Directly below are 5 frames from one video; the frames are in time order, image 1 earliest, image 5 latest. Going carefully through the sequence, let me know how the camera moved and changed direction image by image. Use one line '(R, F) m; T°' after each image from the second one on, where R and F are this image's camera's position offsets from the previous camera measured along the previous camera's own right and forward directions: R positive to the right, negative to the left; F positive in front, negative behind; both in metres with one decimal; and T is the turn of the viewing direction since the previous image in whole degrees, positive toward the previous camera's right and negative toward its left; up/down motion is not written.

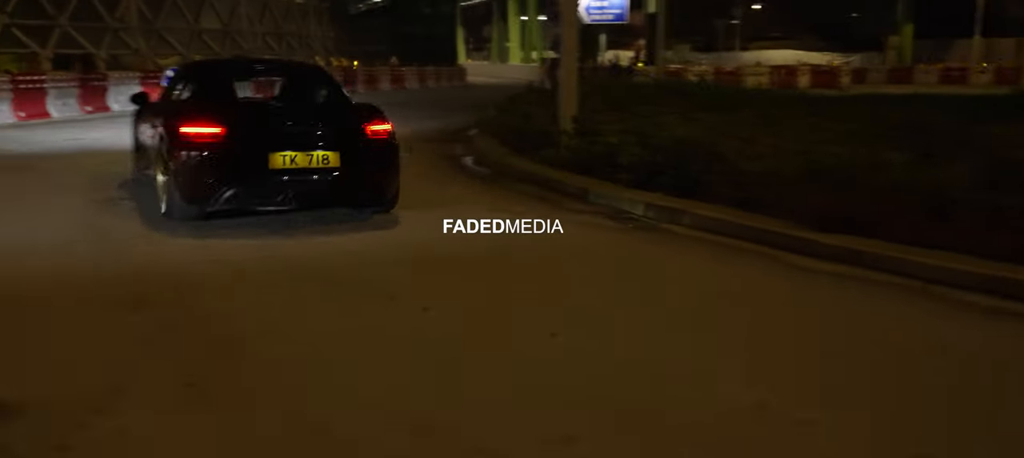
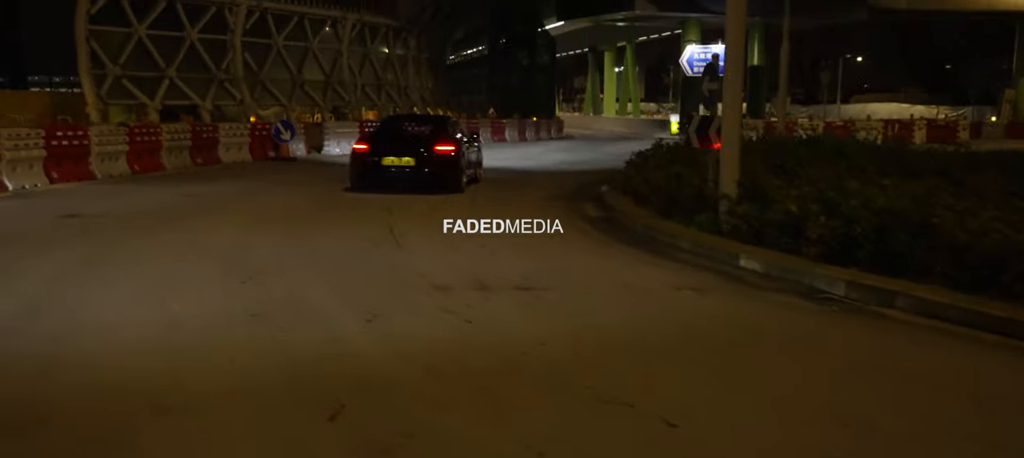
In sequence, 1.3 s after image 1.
(-0.9, +1.0) m; -4°
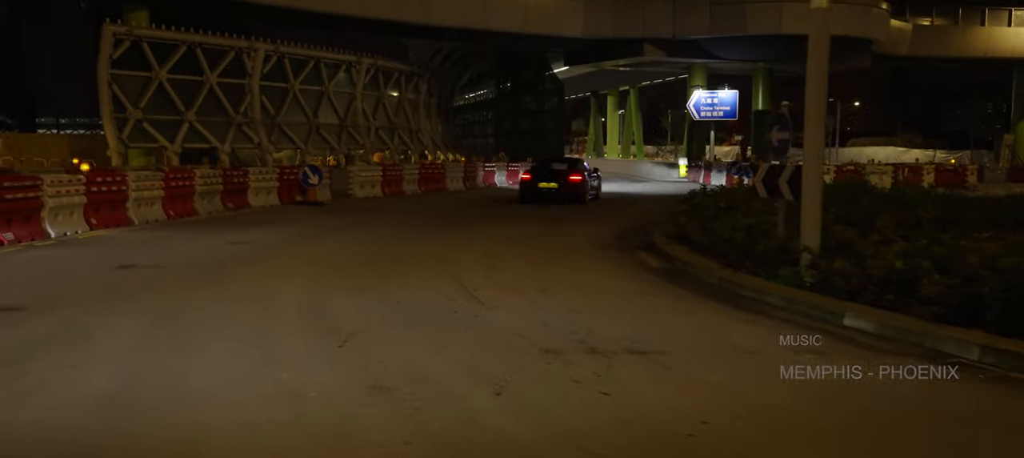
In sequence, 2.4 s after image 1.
(-1.0, +0.4) m; +1°
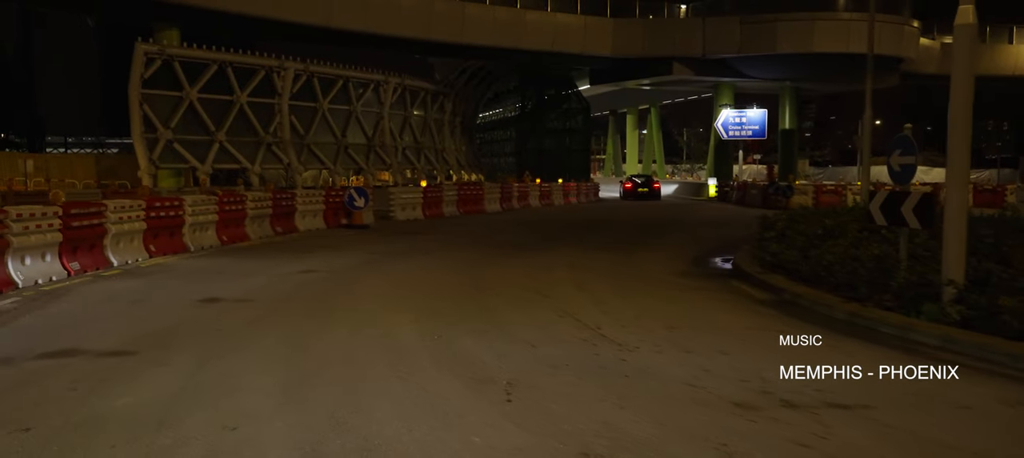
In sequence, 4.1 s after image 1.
(-1.3, +0.8) m; 0°
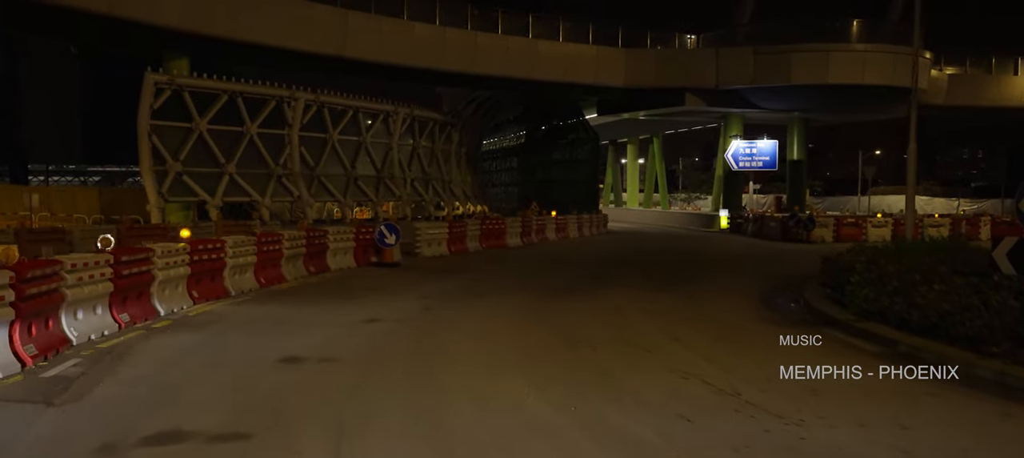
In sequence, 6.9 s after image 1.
(-1.4, +1.1) m; +1°
